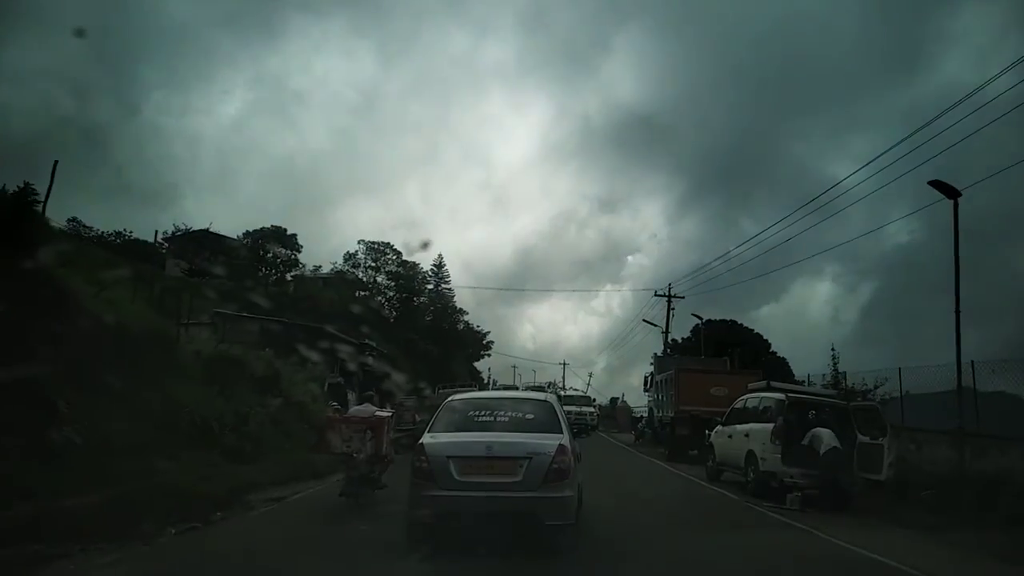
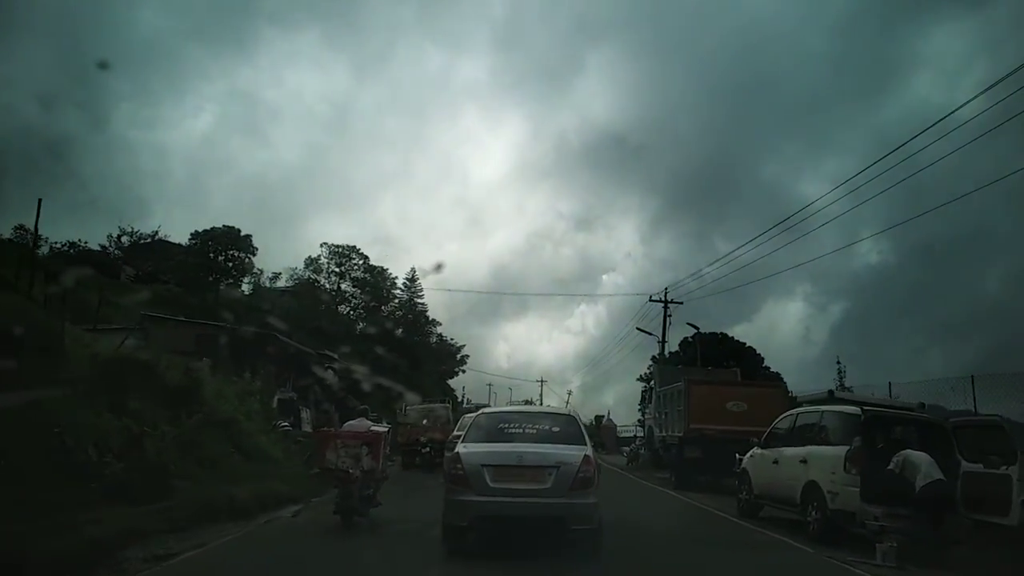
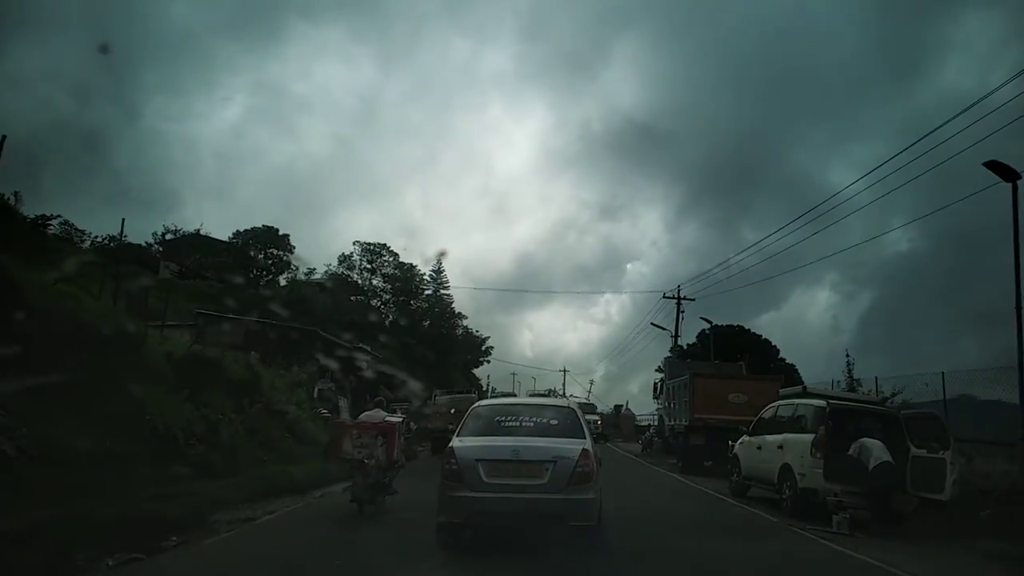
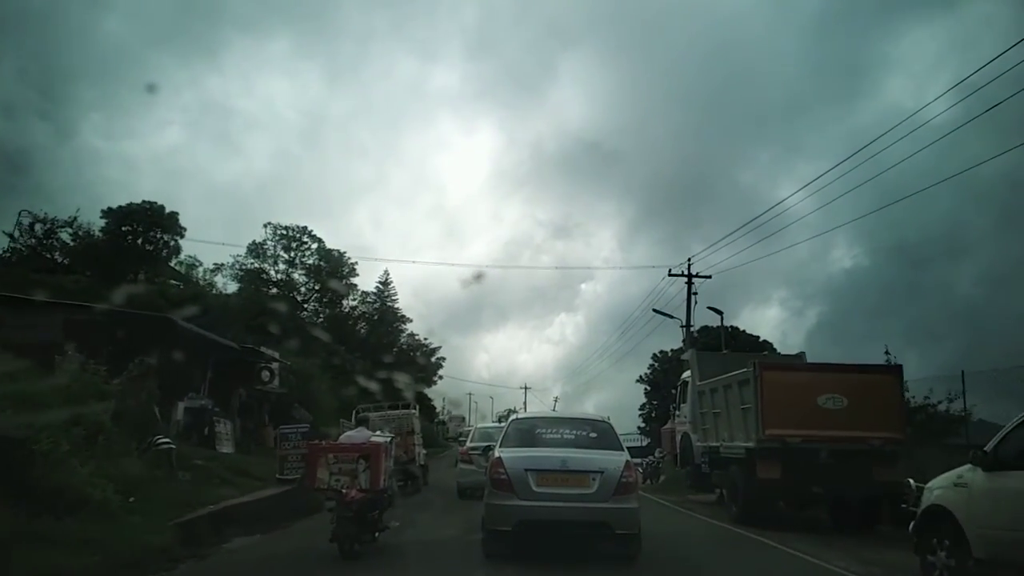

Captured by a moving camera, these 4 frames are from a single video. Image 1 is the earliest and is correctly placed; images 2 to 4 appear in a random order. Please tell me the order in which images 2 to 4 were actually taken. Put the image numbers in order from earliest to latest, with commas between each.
3, 2, 4
